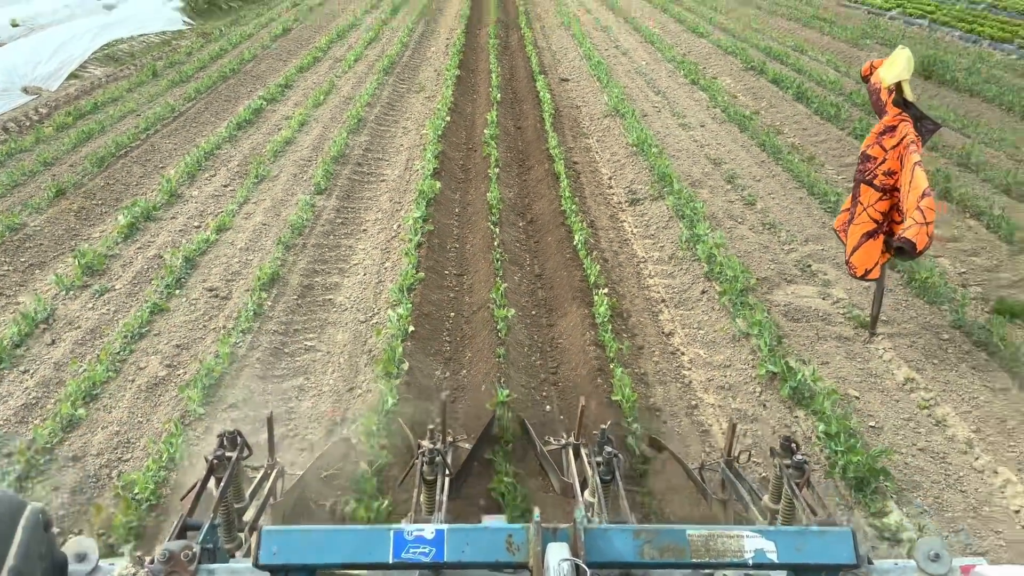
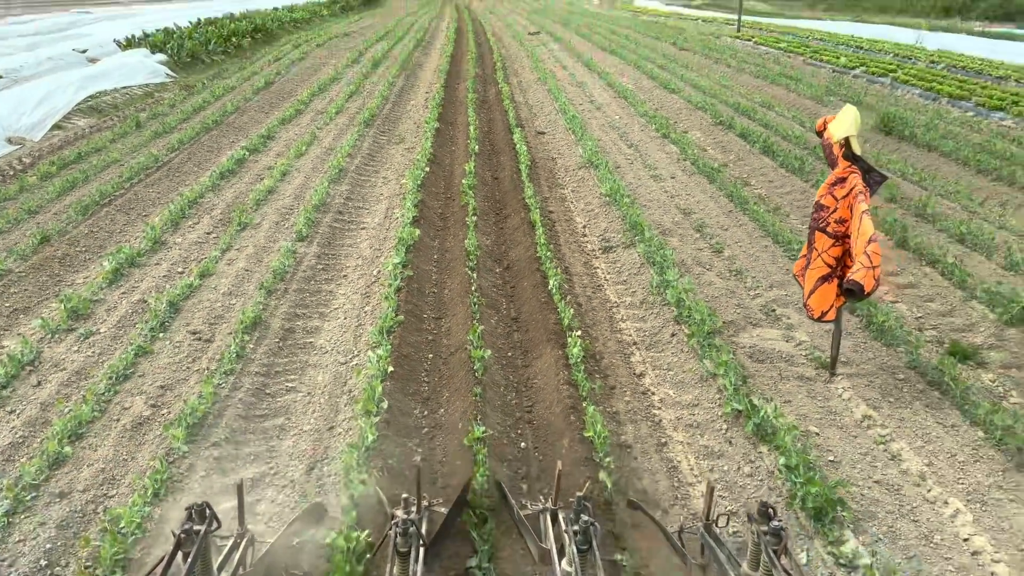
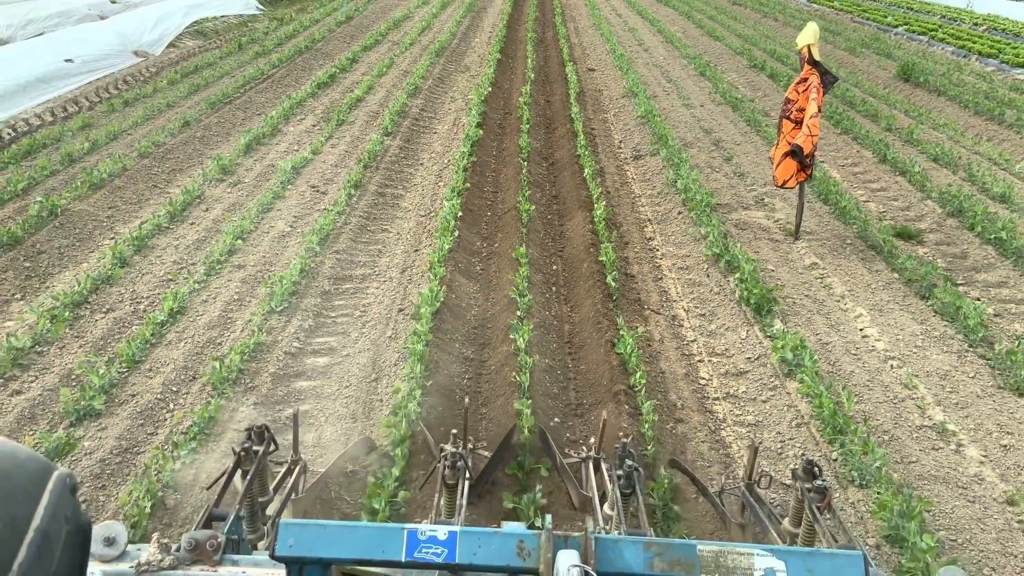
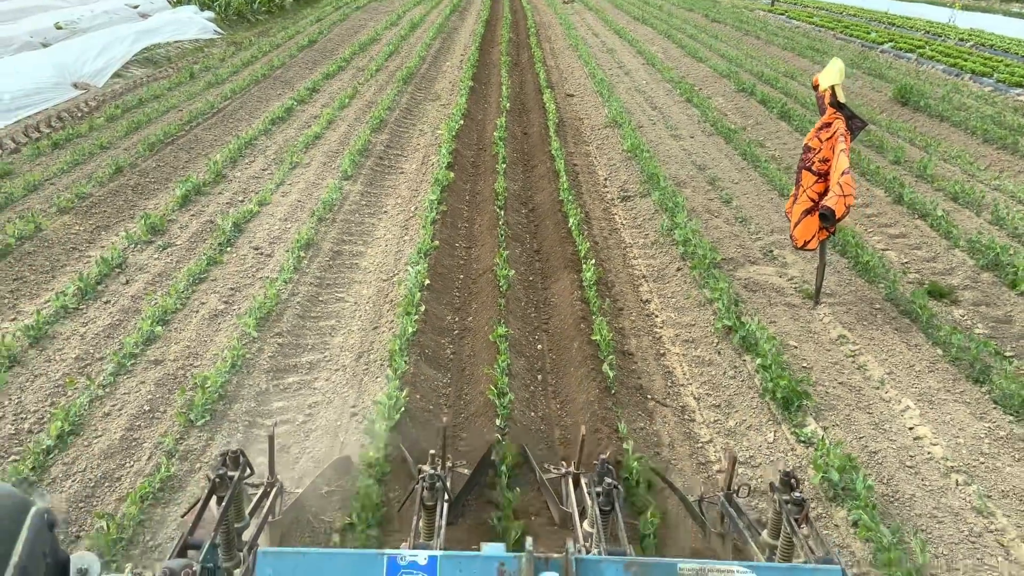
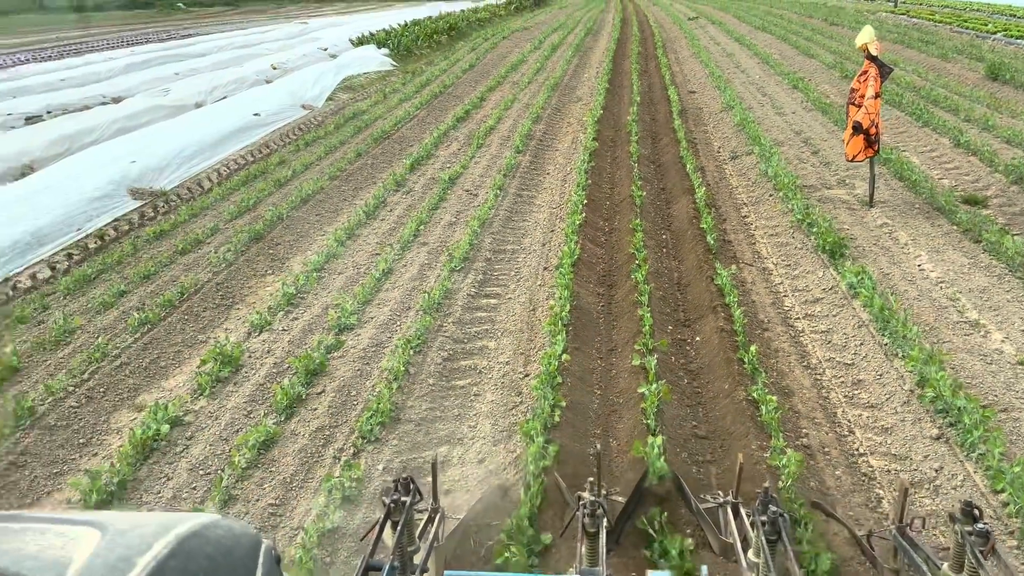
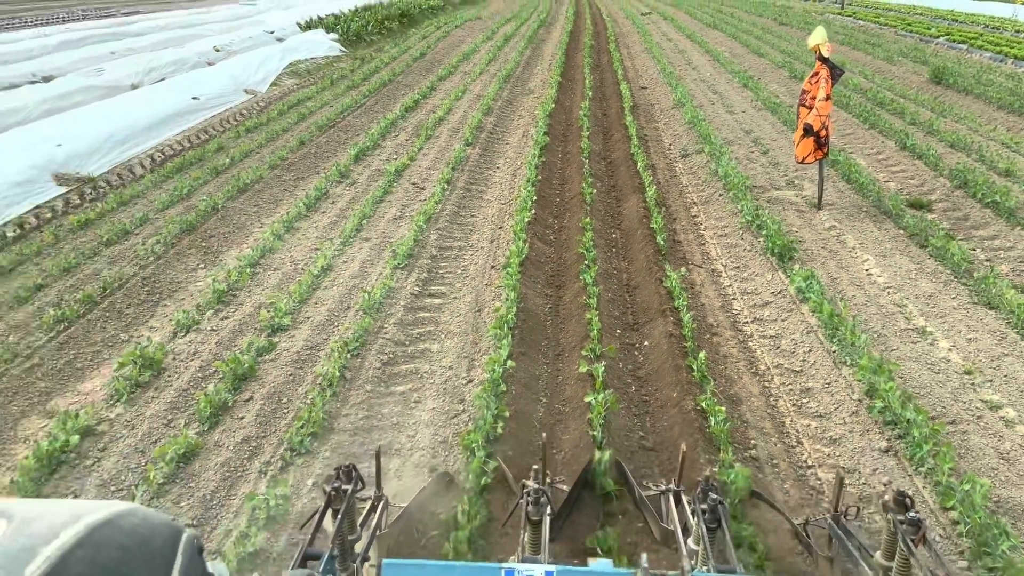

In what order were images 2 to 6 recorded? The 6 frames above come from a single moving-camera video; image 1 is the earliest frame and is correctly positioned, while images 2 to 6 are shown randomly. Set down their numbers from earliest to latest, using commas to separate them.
2, 4, 3, 6, 5
